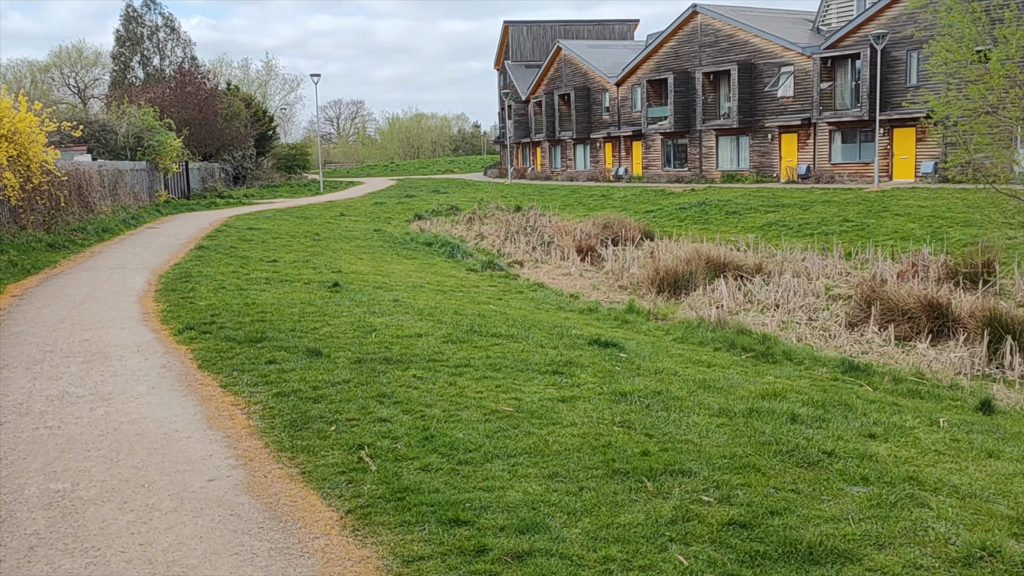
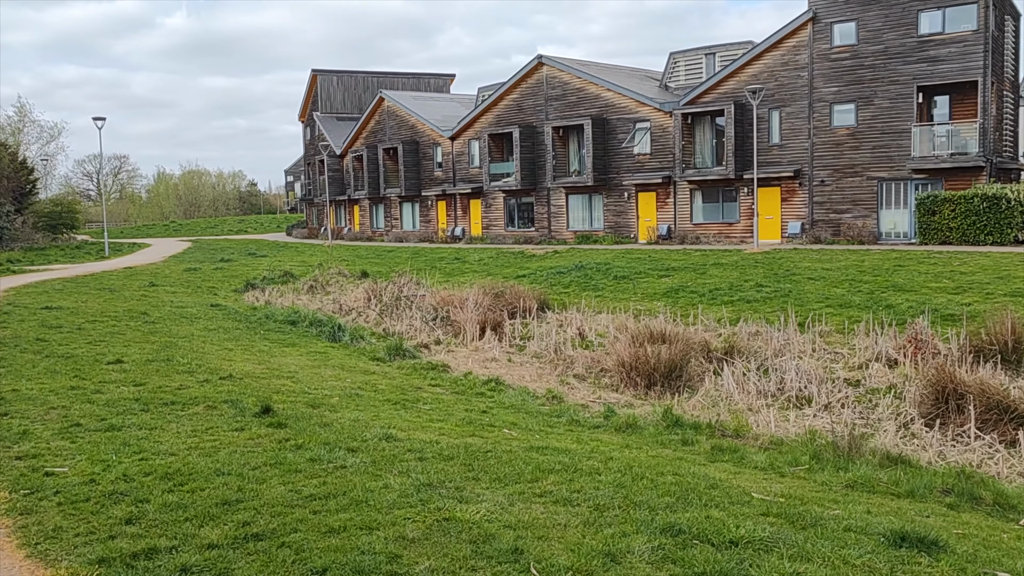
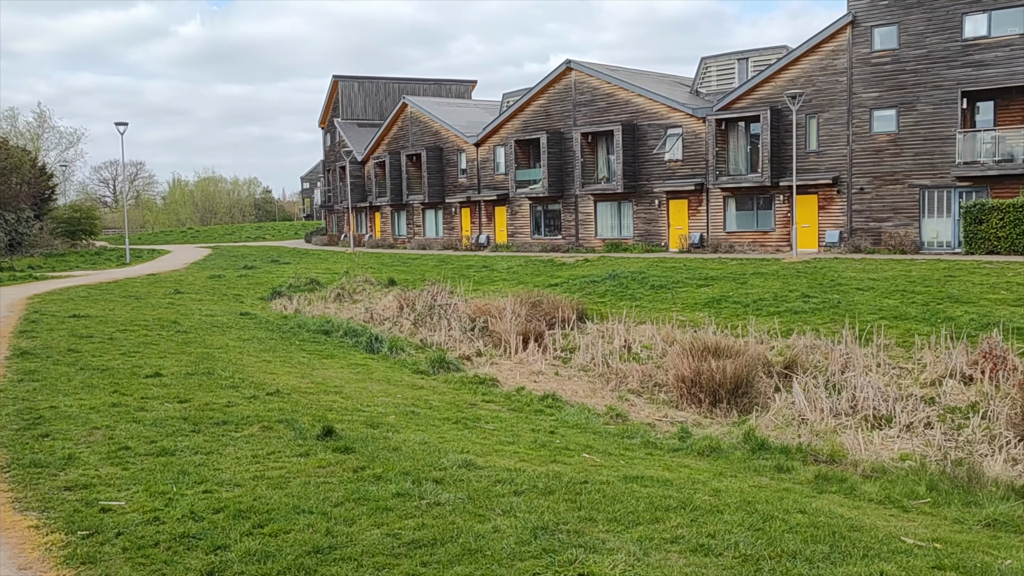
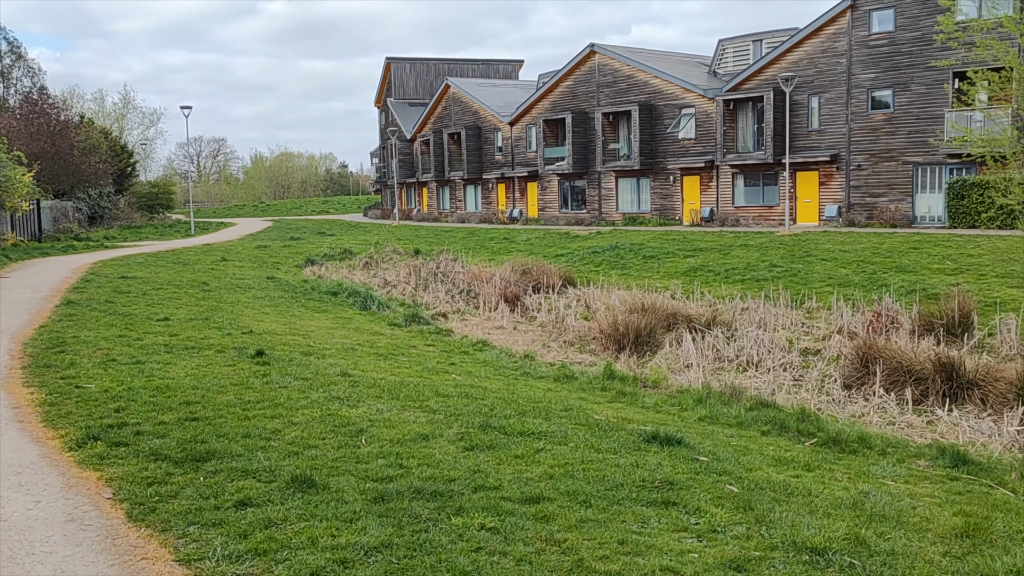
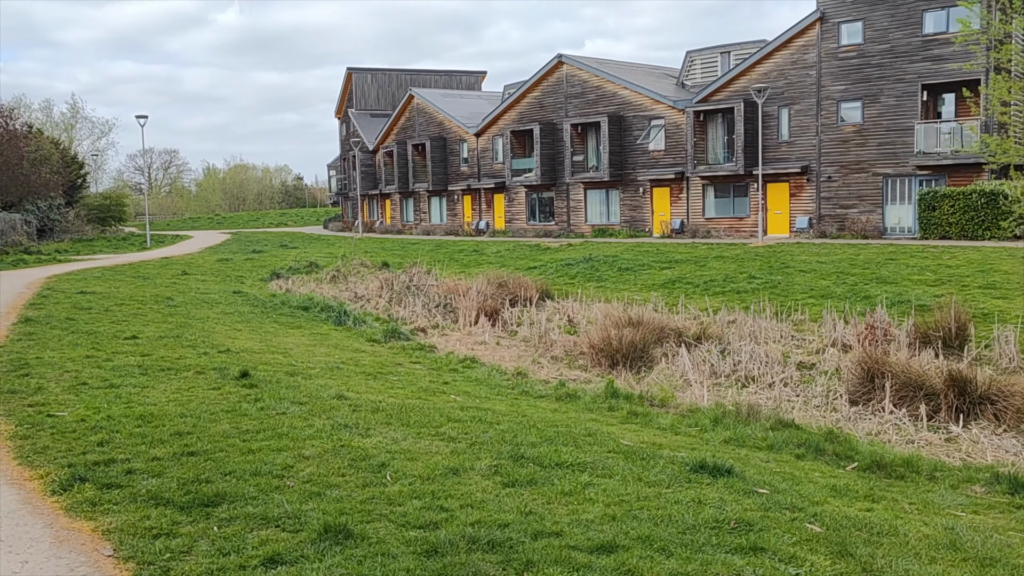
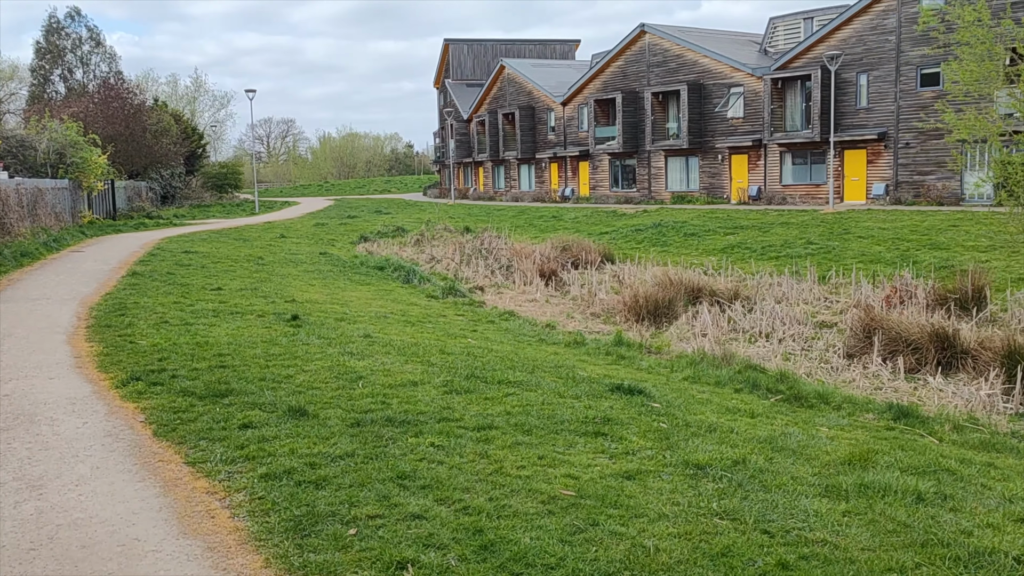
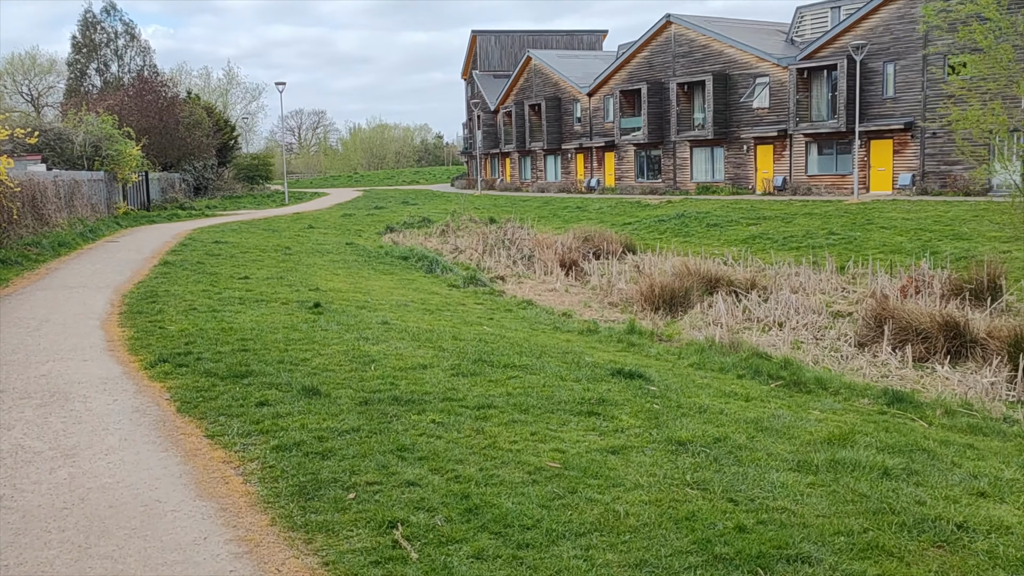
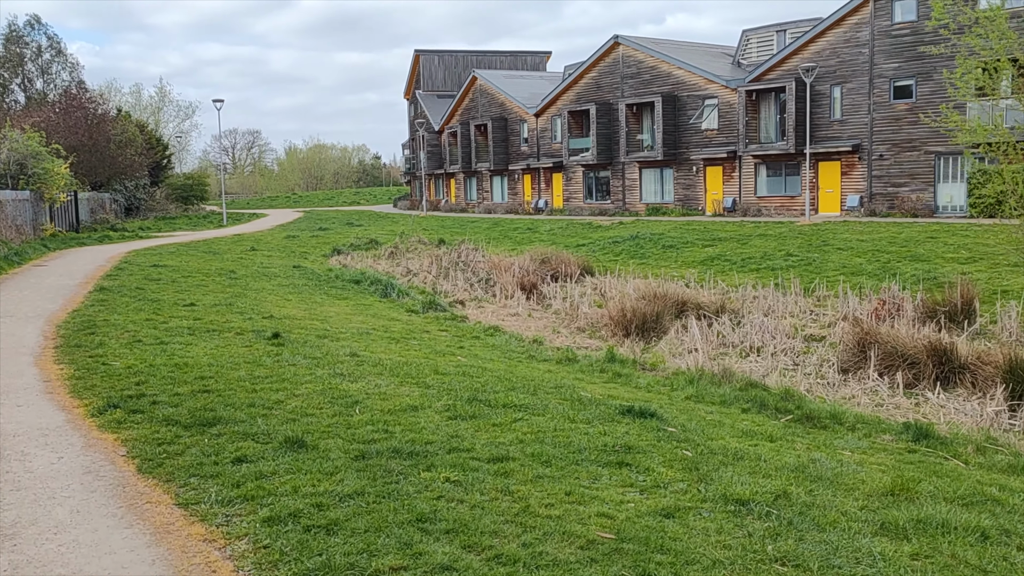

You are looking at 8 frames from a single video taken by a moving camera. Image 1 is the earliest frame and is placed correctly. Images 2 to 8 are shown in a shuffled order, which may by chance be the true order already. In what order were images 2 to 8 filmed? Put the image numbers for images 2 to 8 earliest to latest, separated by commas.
7, 6, 8, 4, 5, 2, 3
